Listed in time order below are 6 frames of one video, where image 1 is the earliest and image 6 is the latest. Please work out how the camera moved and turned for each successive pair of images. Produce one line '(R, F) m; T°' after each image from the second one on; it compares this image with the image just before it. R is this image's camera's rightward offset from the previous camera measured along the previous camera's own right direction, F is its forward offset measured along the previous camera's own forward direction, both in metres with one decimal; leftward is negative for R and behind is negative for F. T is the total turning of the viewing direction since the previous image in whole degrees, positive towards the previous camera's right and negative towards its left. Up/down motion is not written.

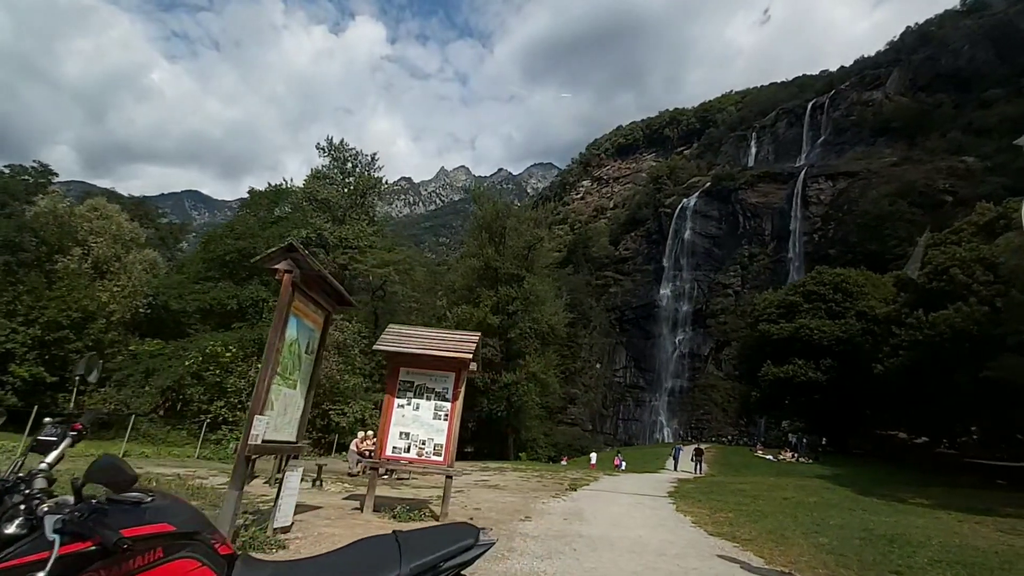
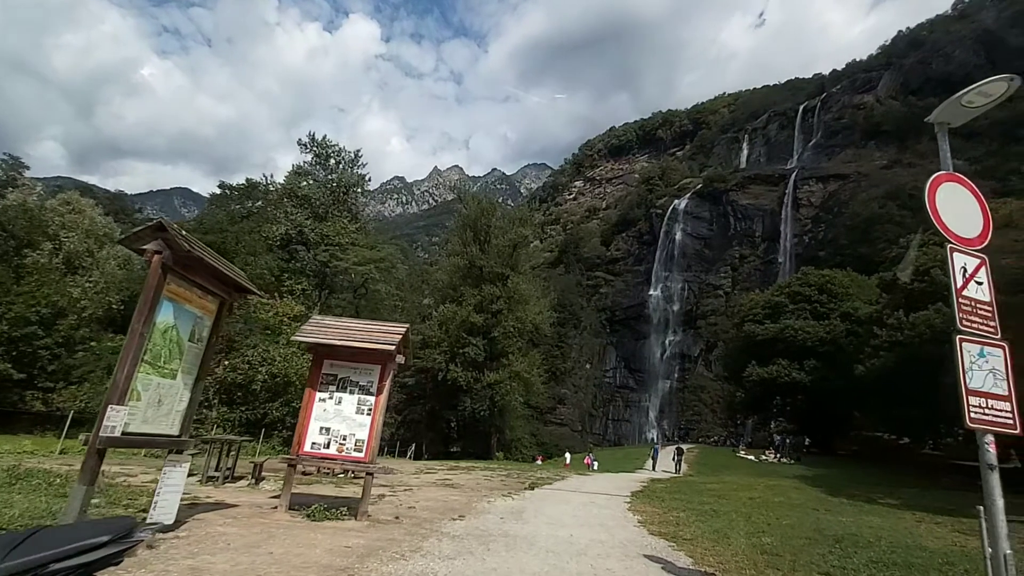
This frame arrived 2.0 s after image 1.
(+0.8, +0.3) m; +1°
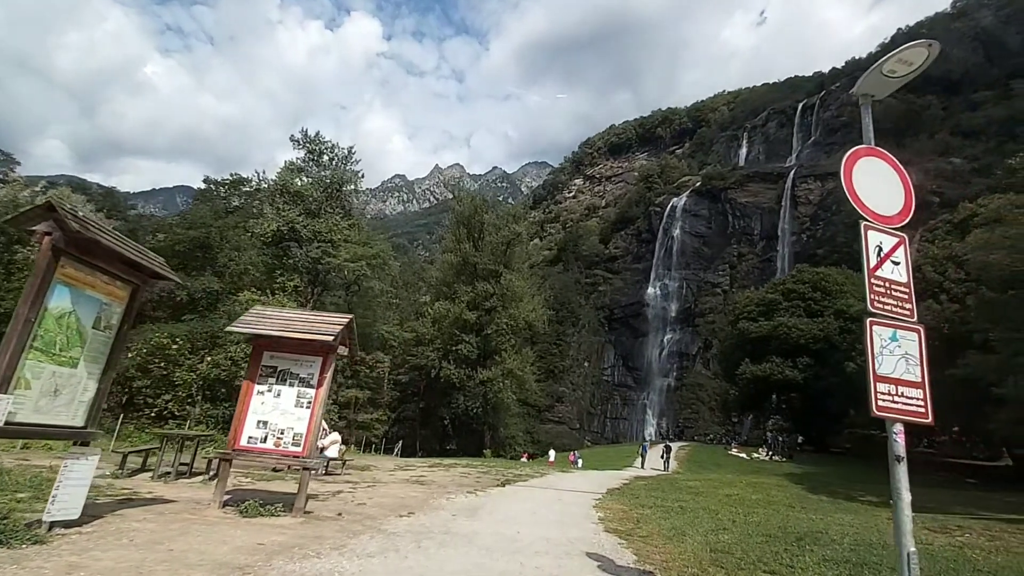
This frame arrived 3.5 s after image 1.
(+0.7, +0.2) m; 0°
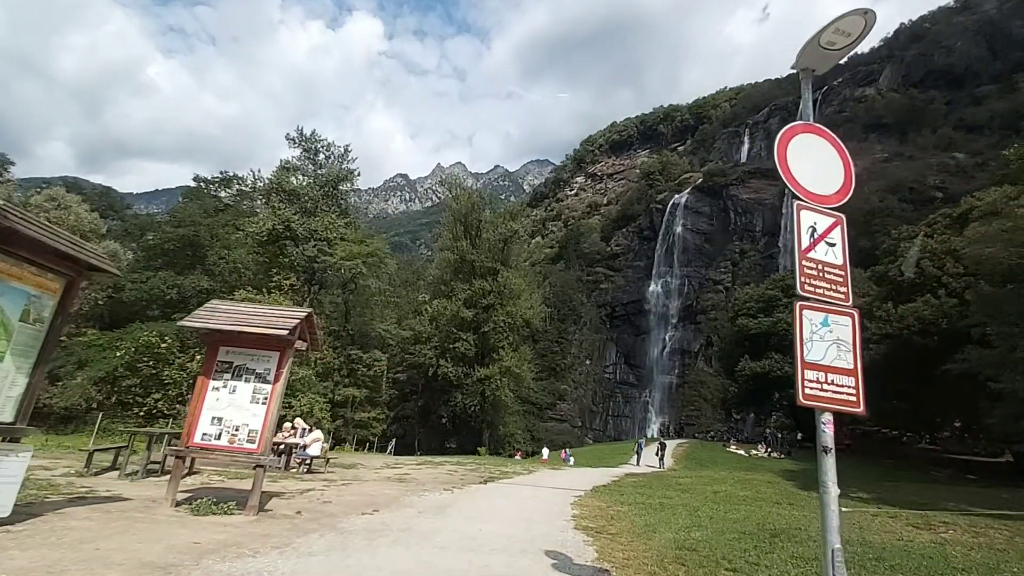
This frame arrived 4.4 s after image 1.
(+0.5, +0.2) m; 0°
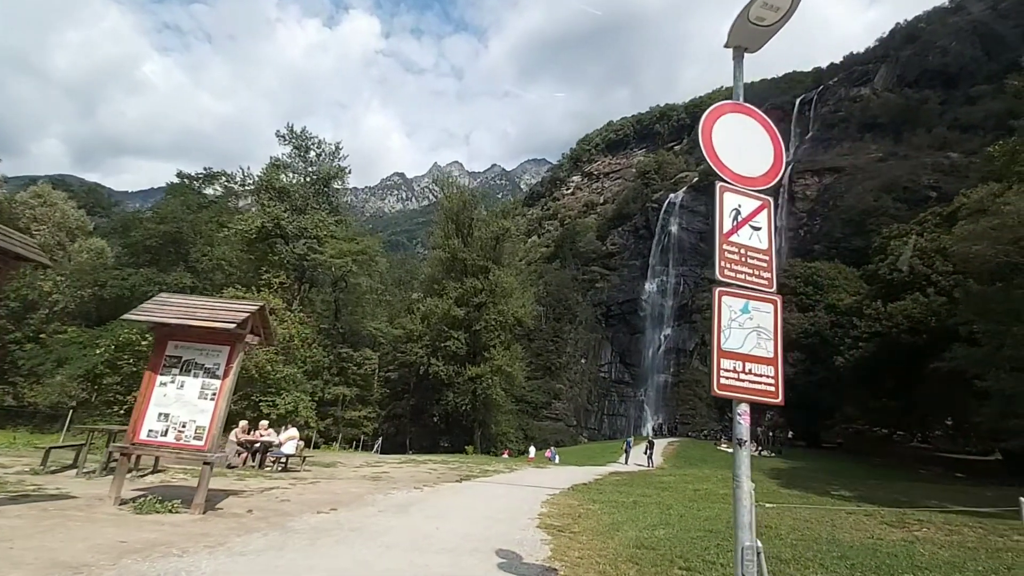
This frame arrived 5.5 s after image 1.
(+0.5, +0.2) m; 0°
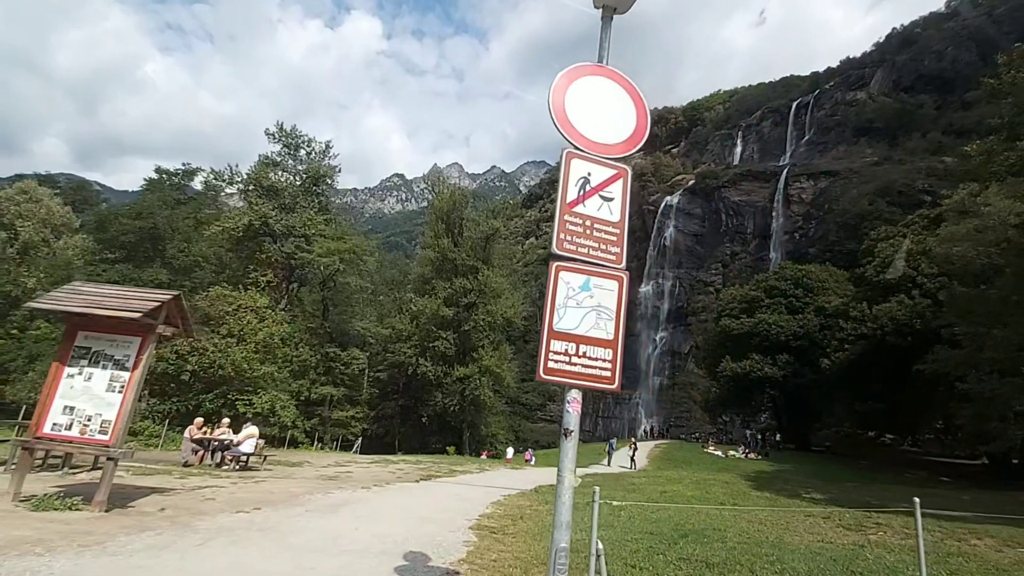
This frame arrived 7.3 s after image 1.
(+0.8, +0.3) m; 0°
